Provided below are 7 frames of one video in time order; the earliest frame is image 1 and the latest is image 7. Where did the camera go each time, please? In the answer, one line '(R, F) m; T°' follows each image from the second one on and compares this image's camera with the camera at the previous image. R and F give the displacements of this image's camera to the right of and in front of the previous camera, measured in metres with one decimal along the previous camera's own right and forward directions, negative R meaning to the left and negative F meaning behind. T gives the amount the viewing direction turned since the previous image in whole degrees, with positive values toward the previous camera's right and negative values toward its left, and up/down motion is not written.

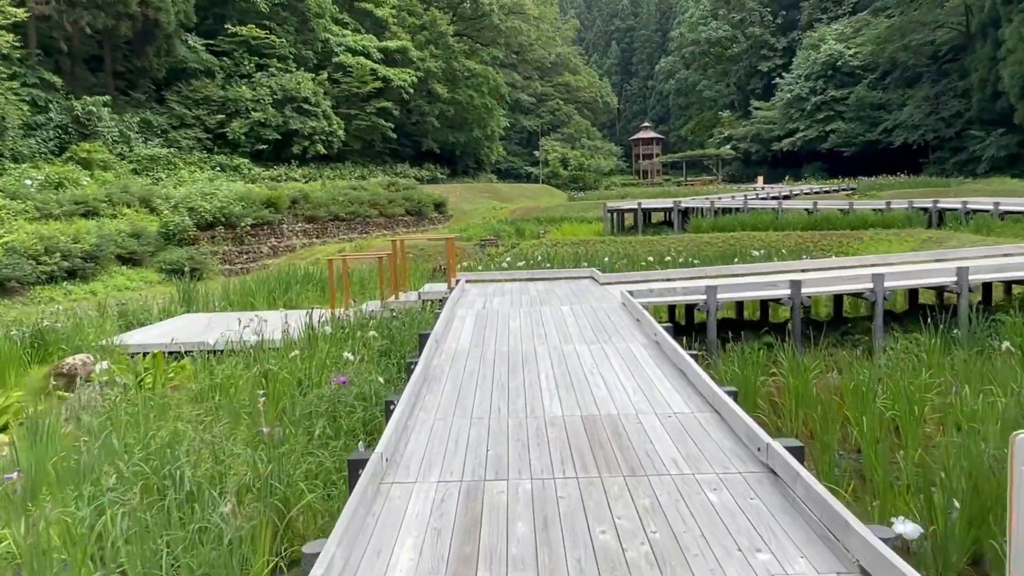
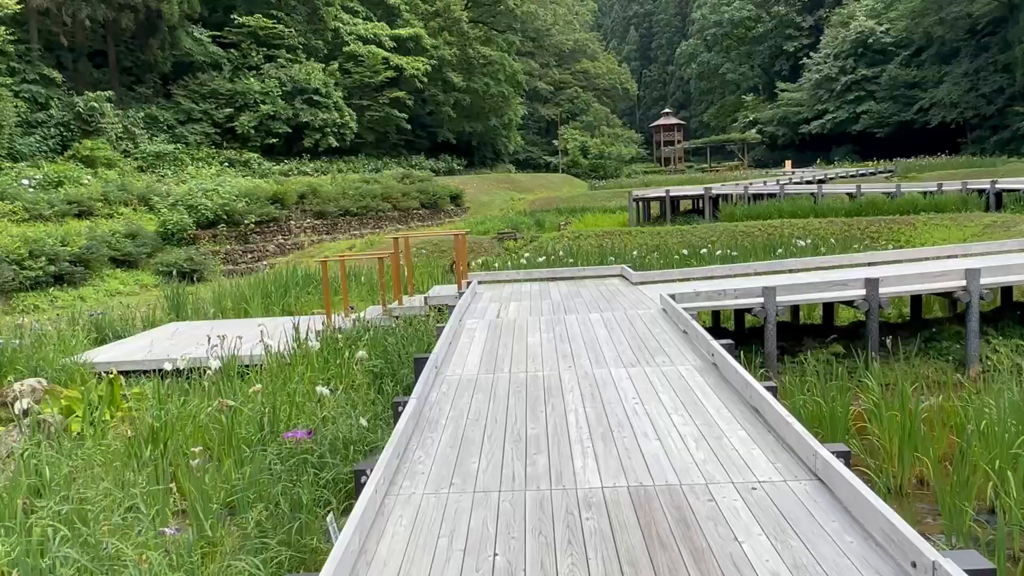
(0.0, +1.0) m; -2°
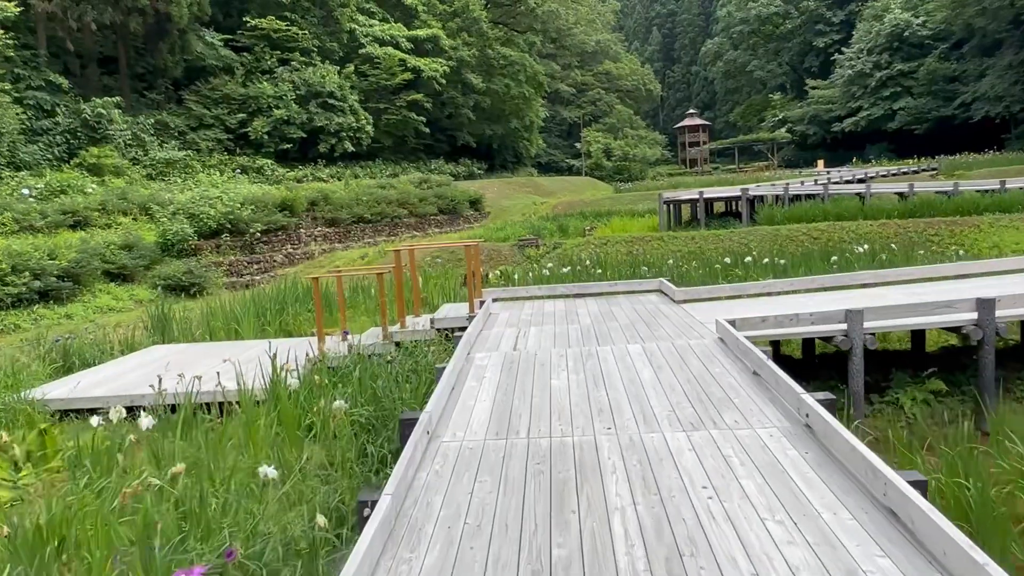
(0.0, +1.0) m; -2°
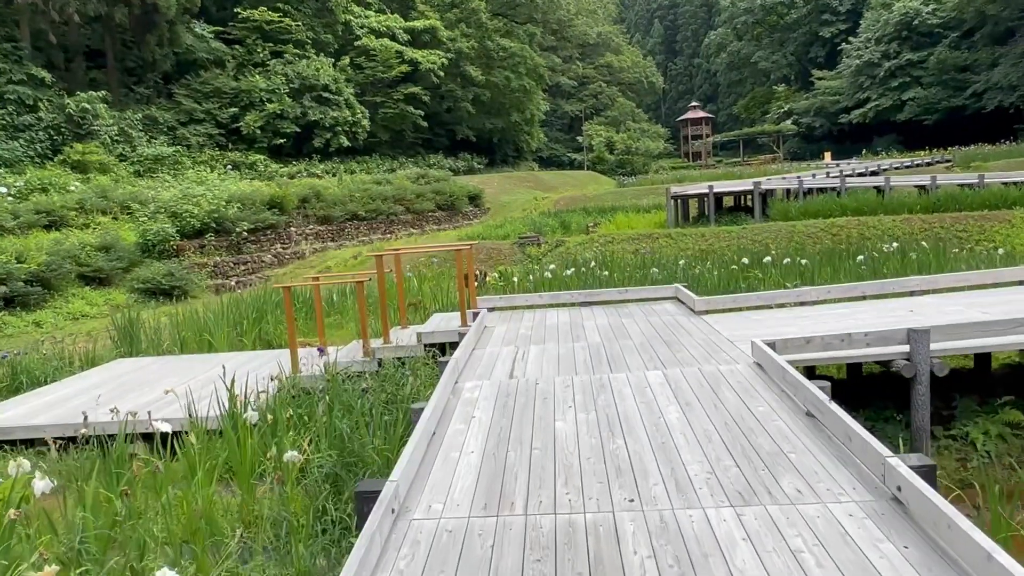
(0.0, +0.7) m; 0°
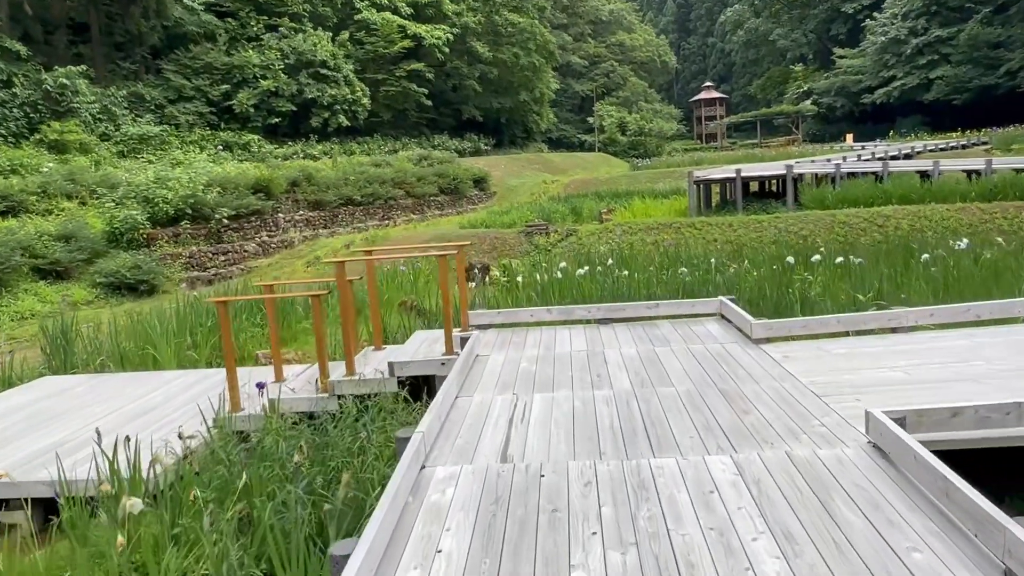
(0.0, +1.2) m; -1°
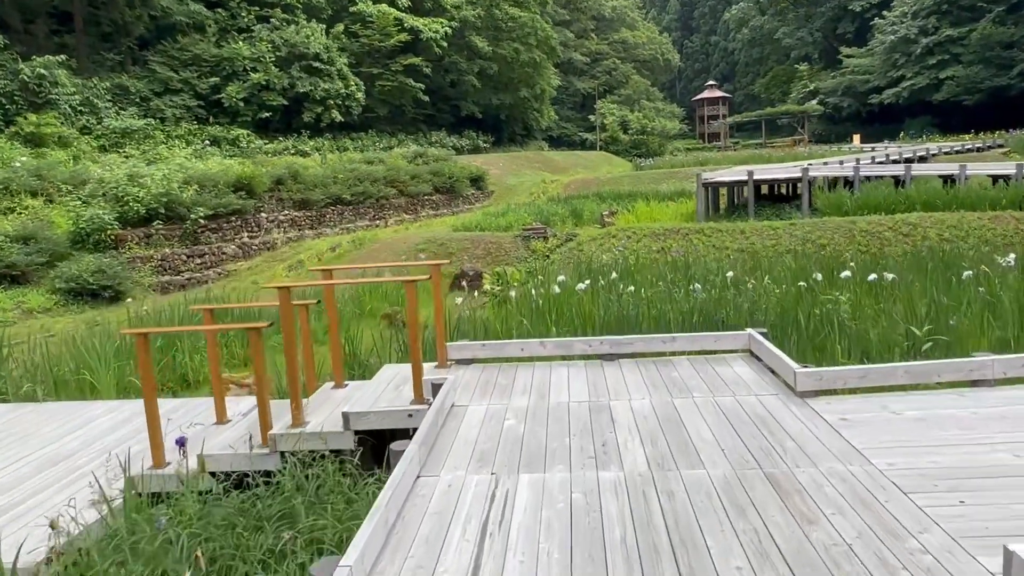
(+0.1, +0.8) m; 0°
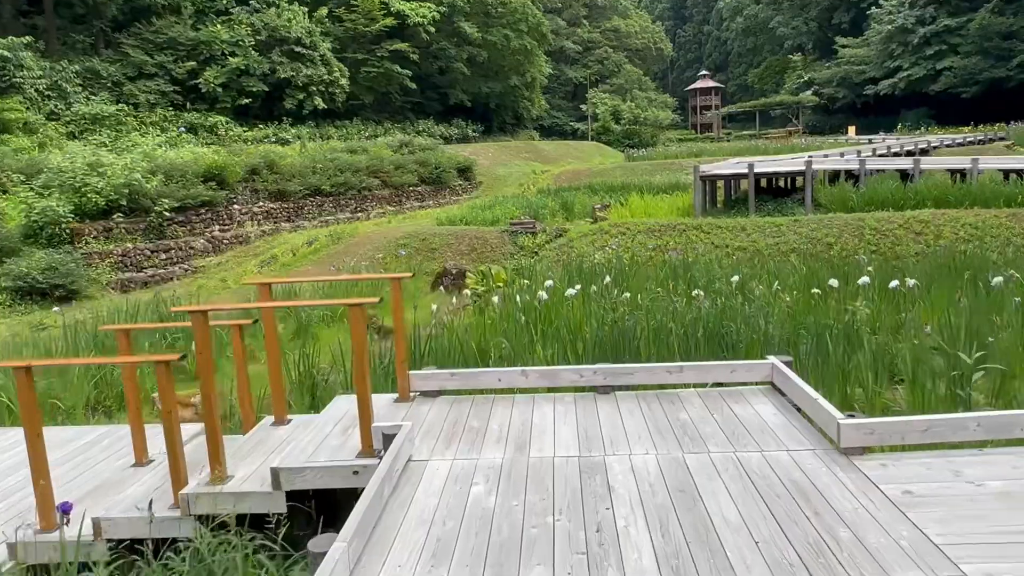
(+0.1, +0.6) m; +1°
